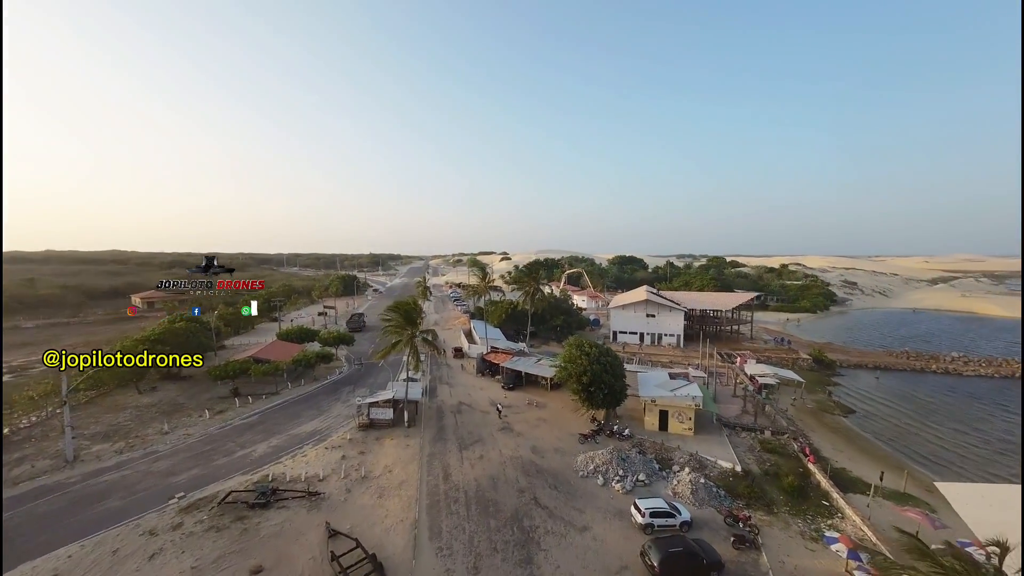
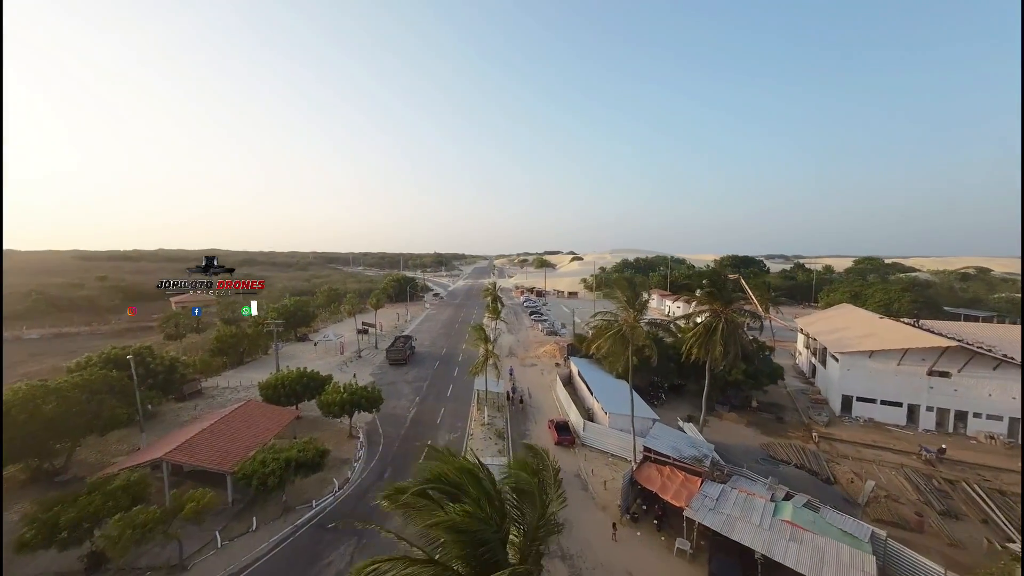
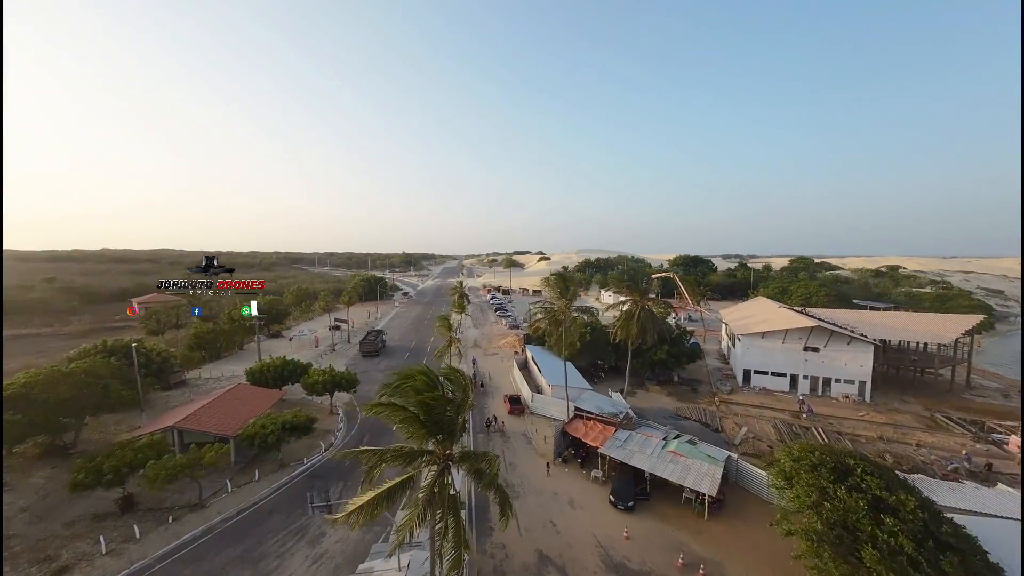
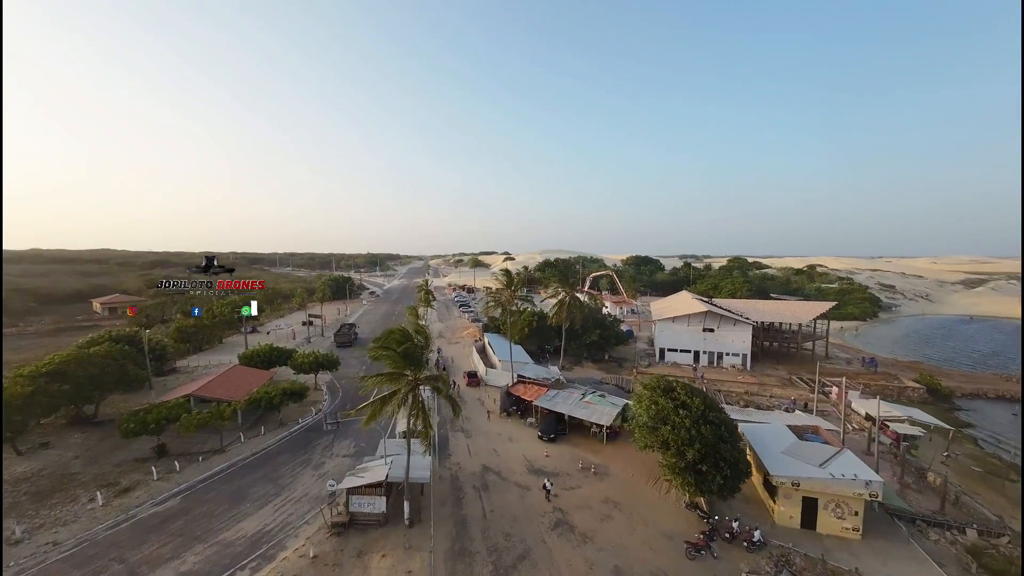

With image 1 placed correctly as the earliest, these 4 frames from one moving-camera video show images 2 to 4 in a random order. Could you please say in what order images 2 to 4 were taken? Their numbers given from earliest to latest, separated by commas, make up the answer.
4, 3, 2
